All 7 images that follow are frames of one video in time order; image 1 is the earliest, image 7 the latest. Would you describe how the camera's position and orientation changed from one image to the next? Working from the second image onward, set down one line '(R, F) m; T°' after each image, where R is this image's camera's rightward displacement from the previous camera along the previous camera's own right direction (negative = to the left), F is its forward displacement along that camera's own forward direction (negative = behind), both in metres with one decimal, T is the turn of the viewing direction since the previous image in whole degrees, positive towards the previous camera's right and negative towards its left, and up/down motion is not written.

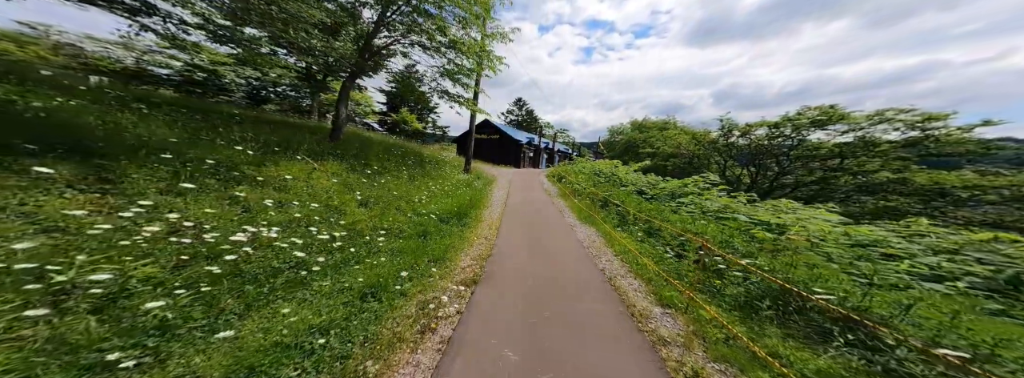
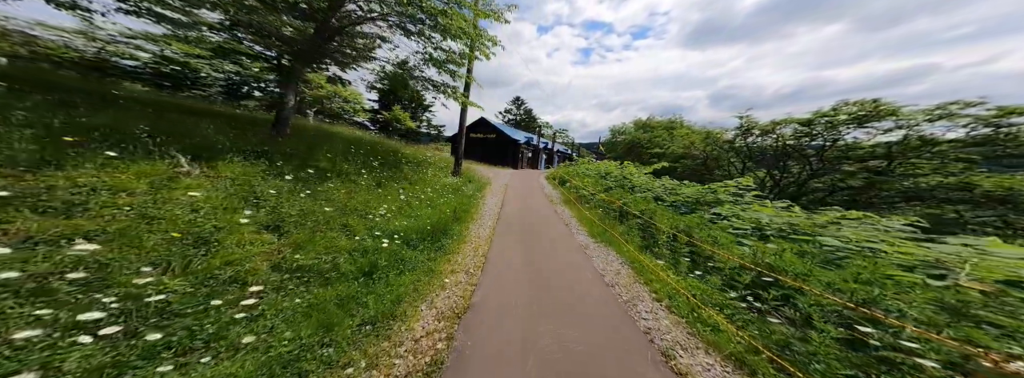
(+0.1, +2.0) m; 0°
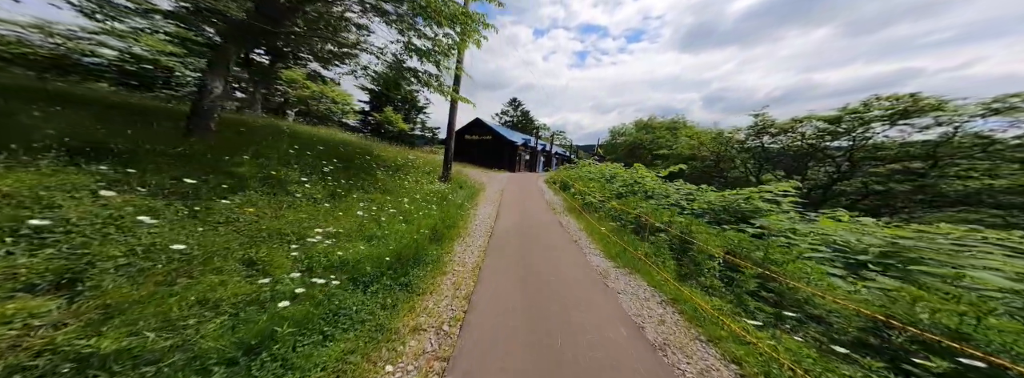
(0.0, +1.6) m; +1°
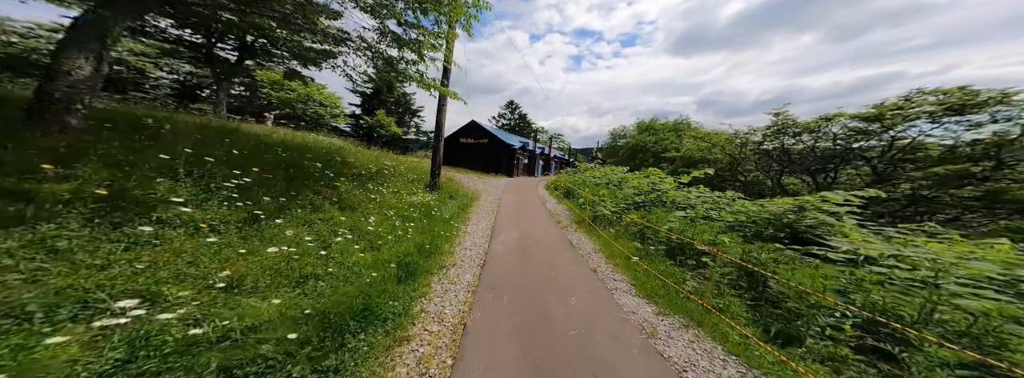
(0.0, +1.6) m; 0°
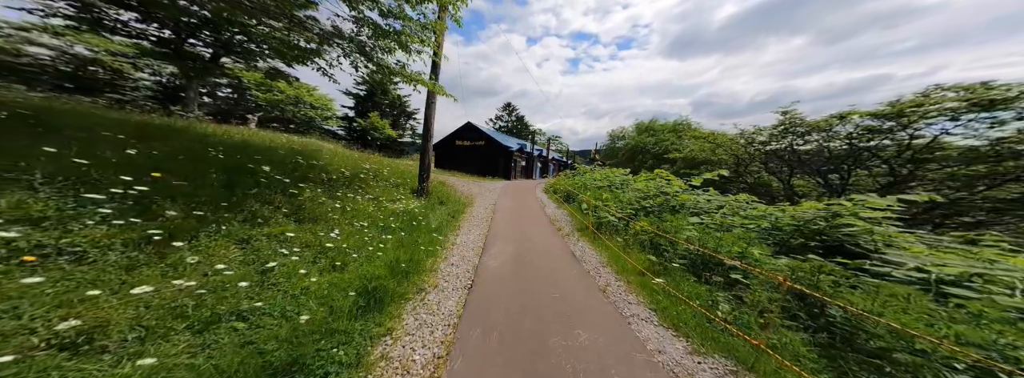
(+0.1, +0.8) m; 0°
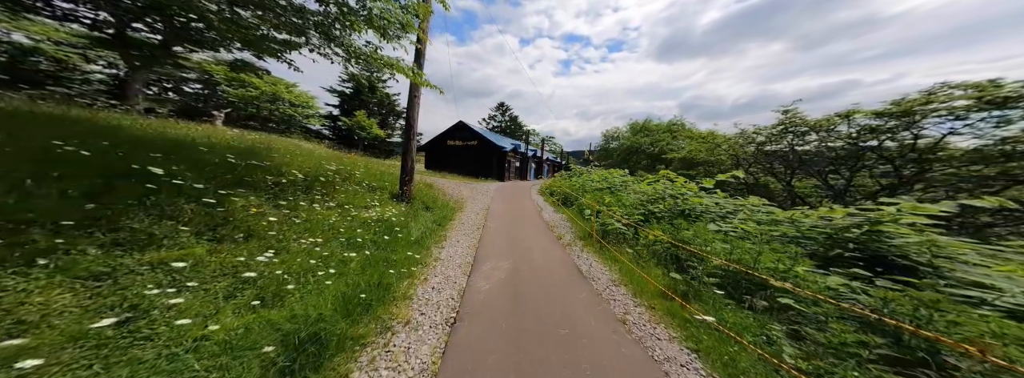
(-0.1, +1.0) m; +2°
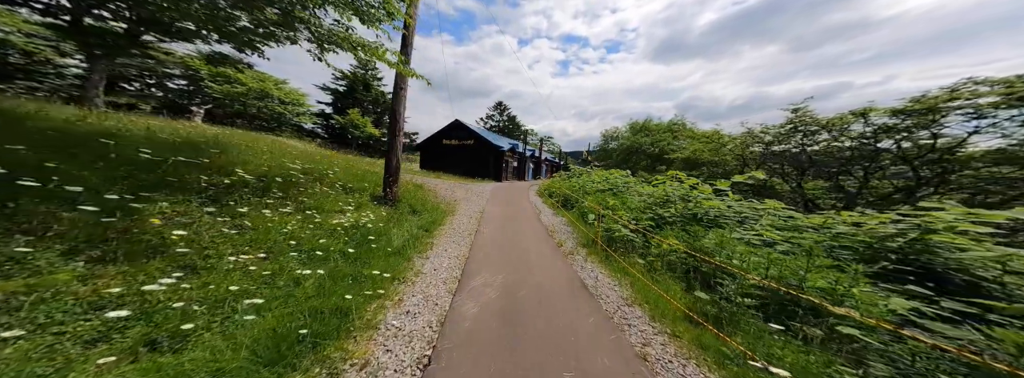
(+0.1, +0.8) m; 0°
